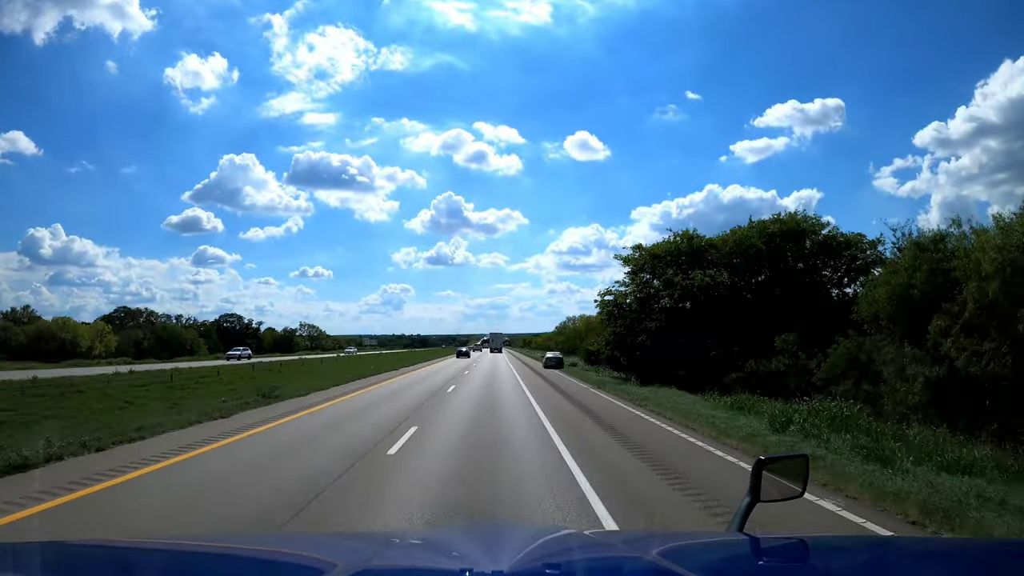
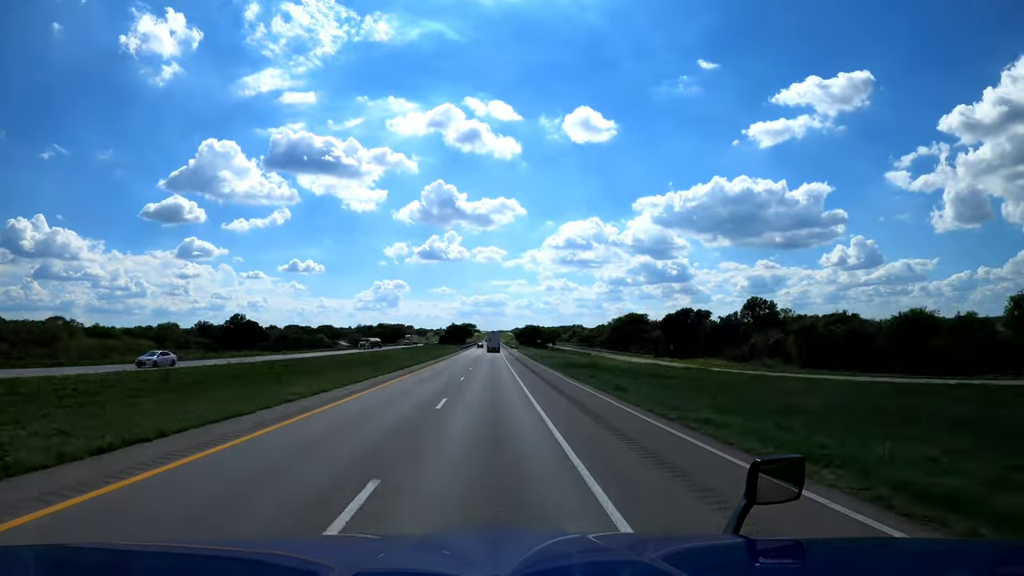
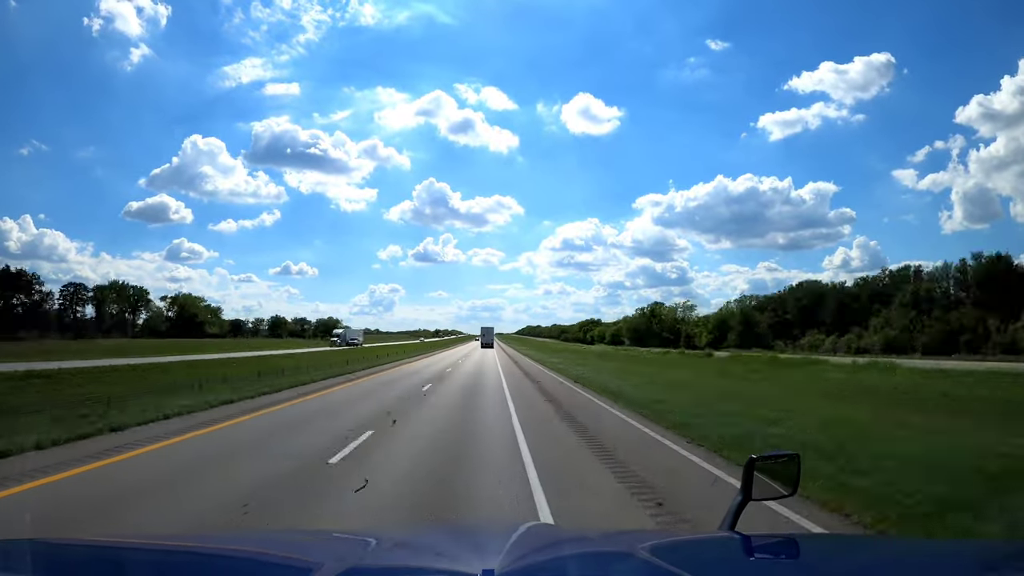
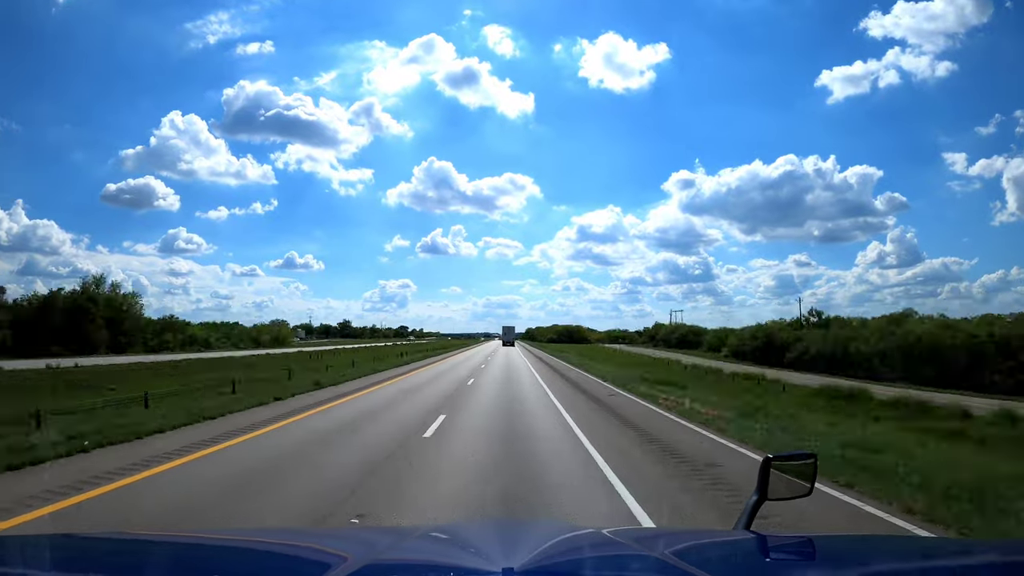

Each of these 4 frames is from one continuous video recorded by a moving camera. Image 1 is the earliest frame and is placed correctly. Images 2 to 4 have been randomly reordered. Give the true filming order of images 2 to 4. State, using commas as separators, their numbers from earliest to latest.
2, 3, 4
